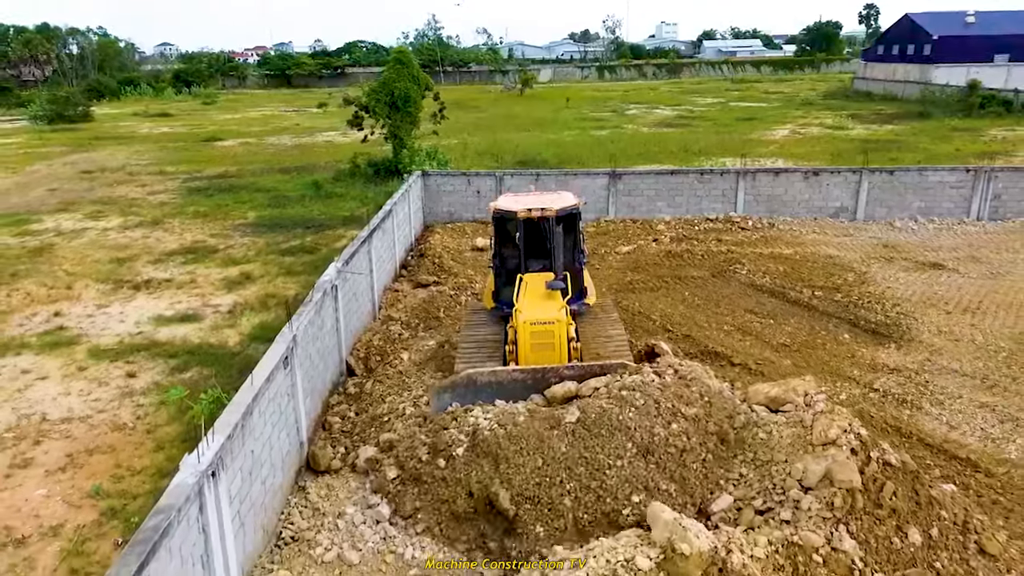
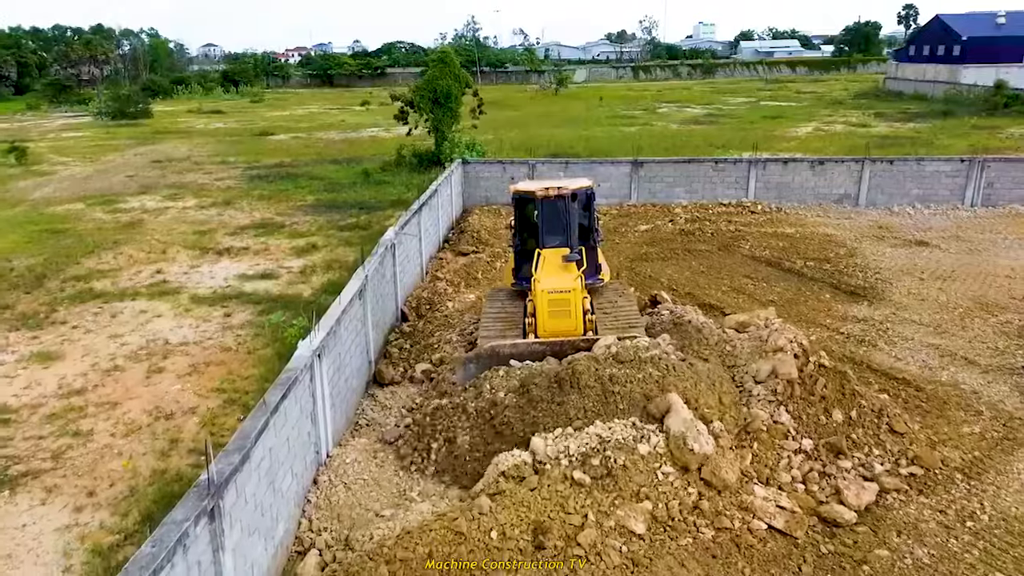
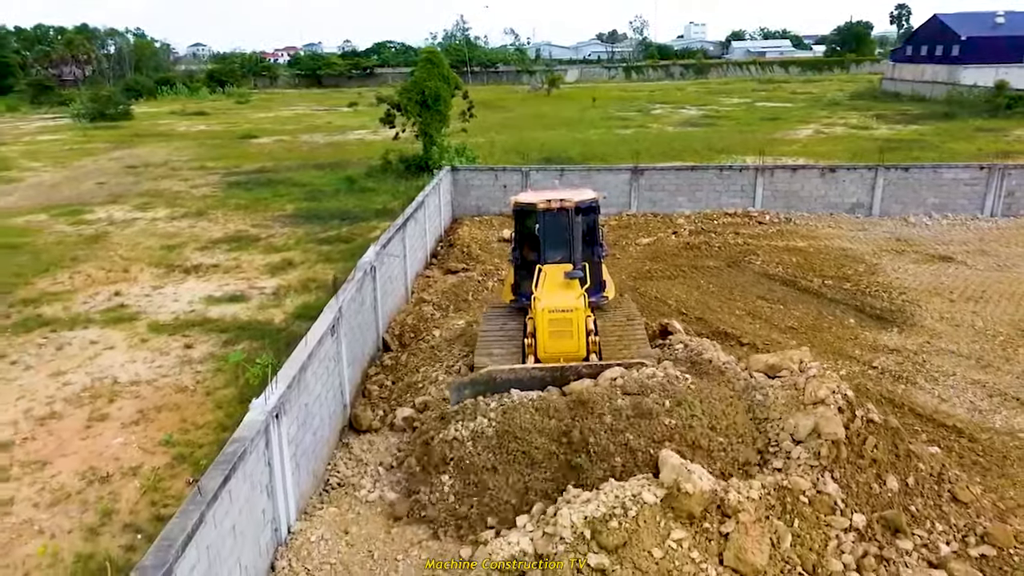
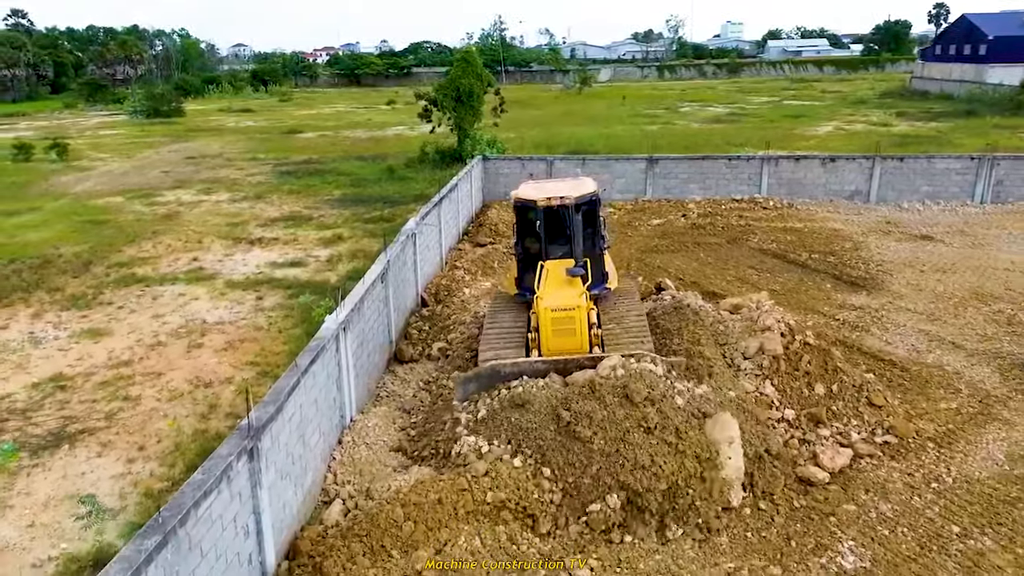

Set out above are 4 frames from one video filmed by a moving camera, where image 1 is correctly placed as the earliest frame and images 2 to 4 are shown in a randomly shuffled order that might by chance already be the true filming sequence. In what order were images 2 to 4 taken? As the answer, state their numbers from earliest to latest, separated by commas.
3, 2, 4
